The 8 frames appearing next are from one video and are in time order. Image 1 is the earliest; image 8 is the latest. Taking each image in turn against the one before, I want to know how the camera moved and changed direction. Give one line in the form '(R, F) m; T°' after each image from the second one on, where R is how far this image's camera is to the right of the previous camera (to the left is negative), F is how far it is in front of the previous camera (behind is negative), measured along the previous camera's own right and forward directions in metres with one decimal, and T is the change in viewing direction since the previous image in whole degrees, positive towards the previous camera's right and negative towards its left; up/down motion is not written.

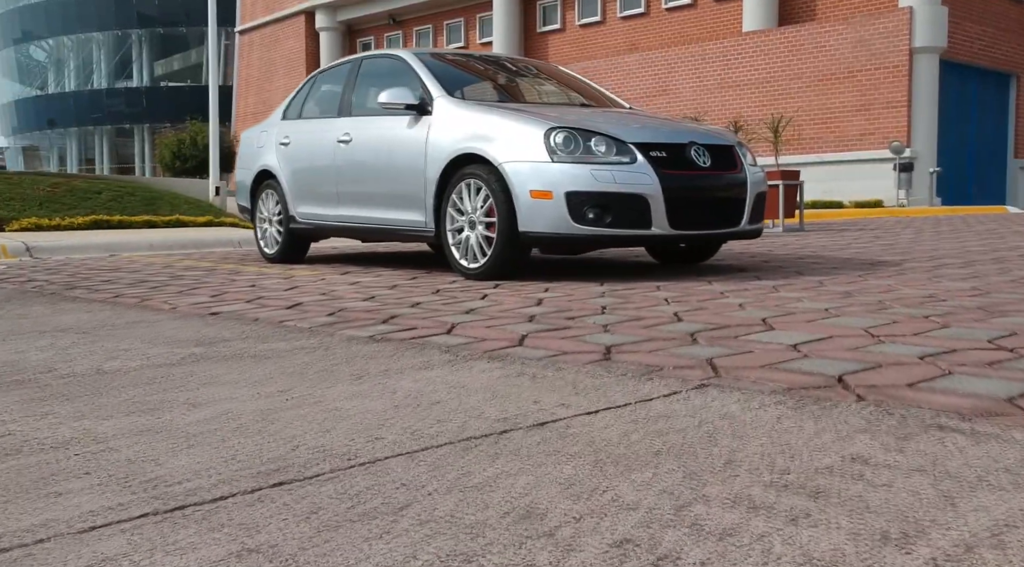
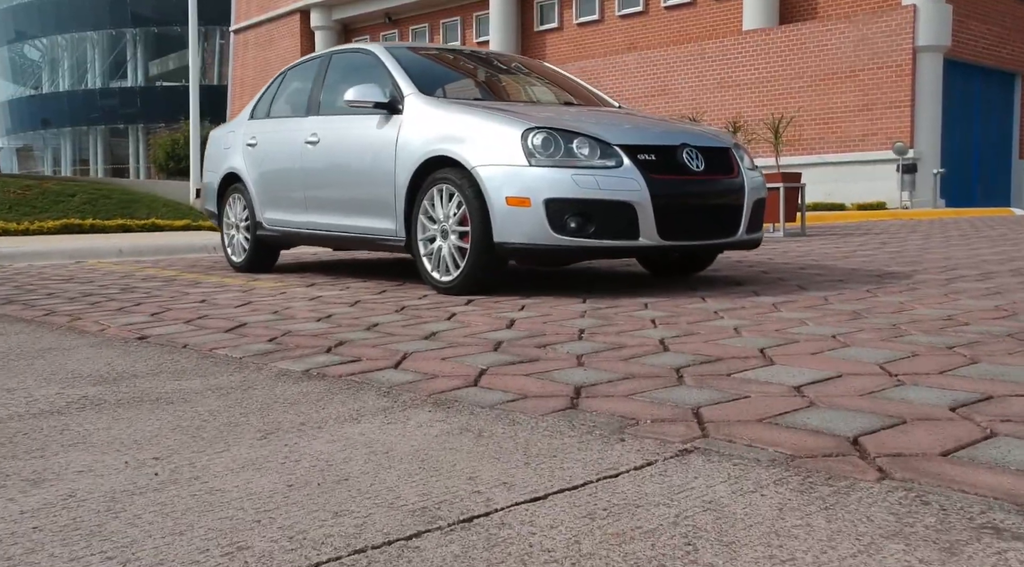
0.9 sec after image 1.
(+0.1, +0.5) m; 0°
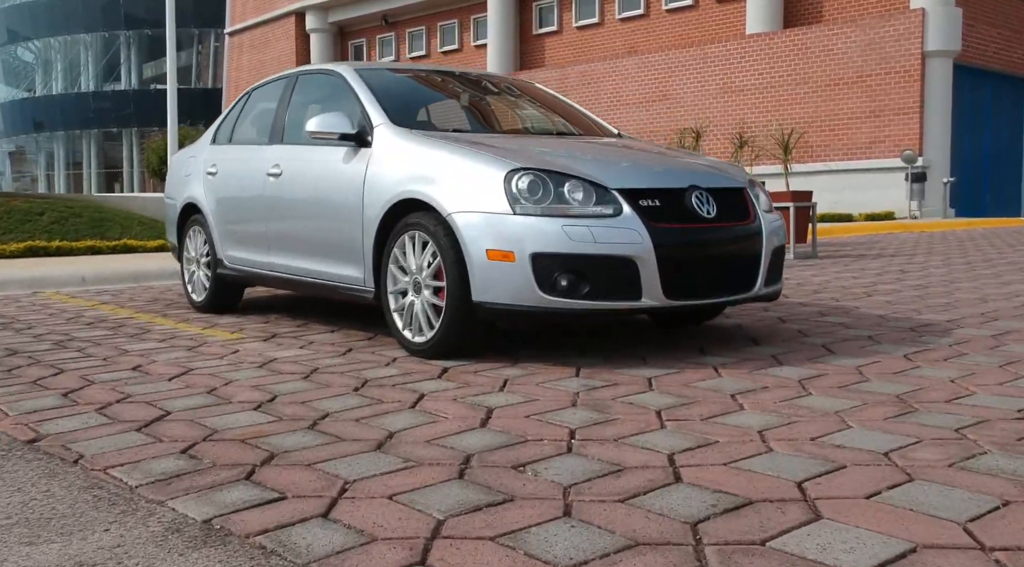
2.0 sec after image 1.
(+0.1, +0.7) m; 0°
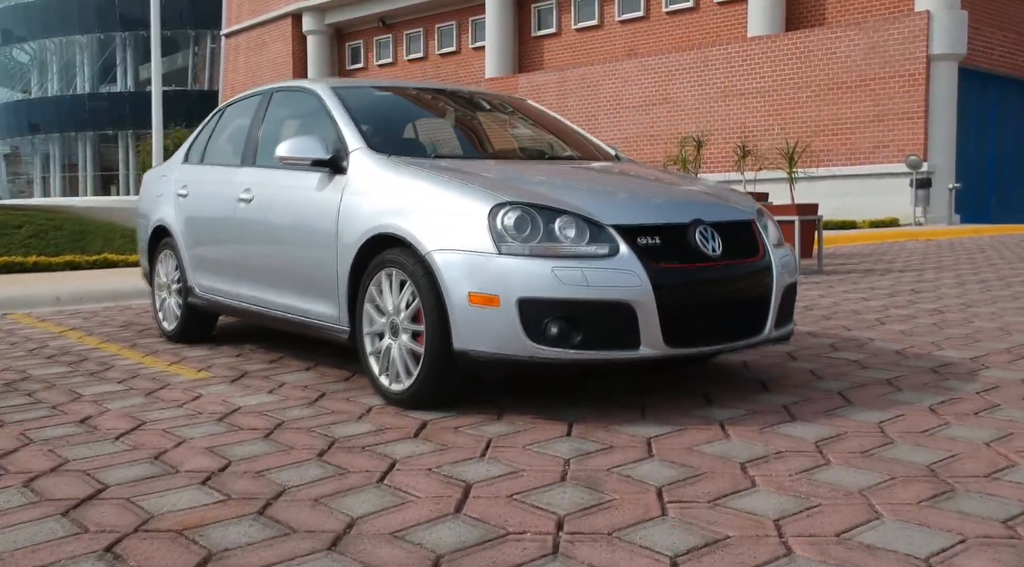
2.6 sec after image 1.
(+0.1, +0.4) m; 0°
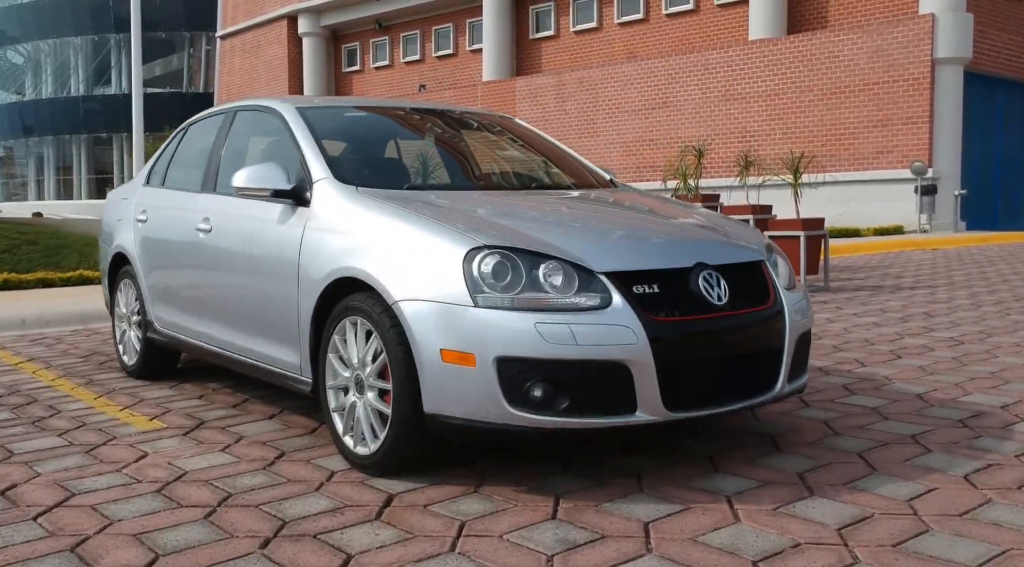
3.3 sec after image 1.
(+0.1, +0.5) m; 0°
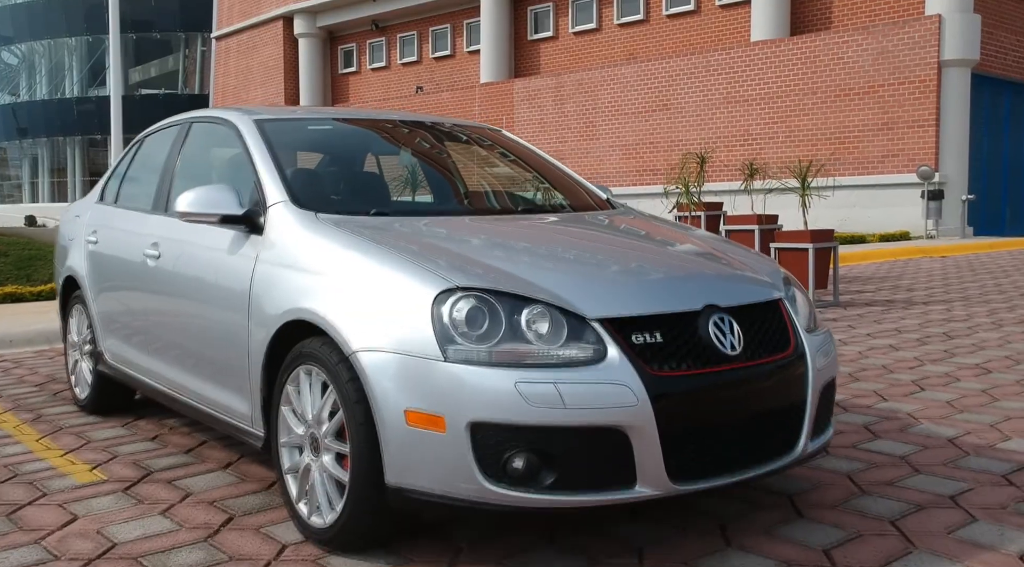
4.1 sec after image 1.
(+0.1, +0.5) m; 0°
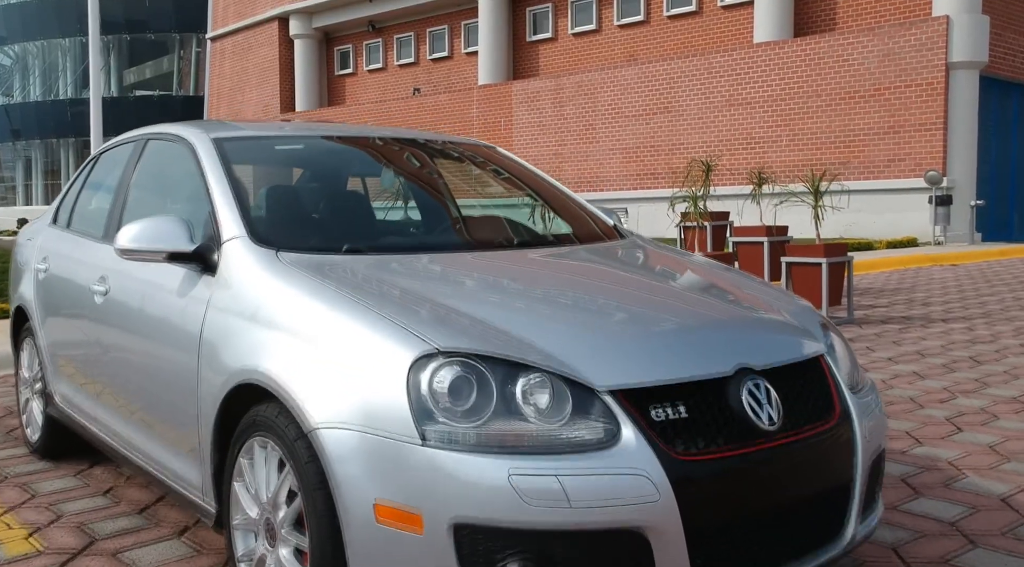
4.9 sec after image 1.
(0.0, +0.5) m; 0°
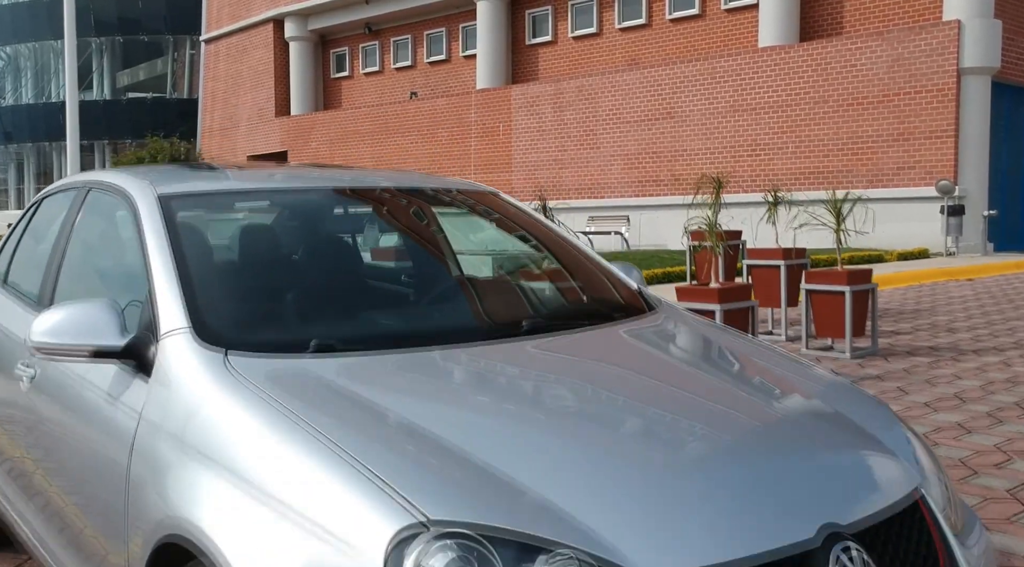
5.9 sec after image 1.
(0.0, +0.7) m; 0°
